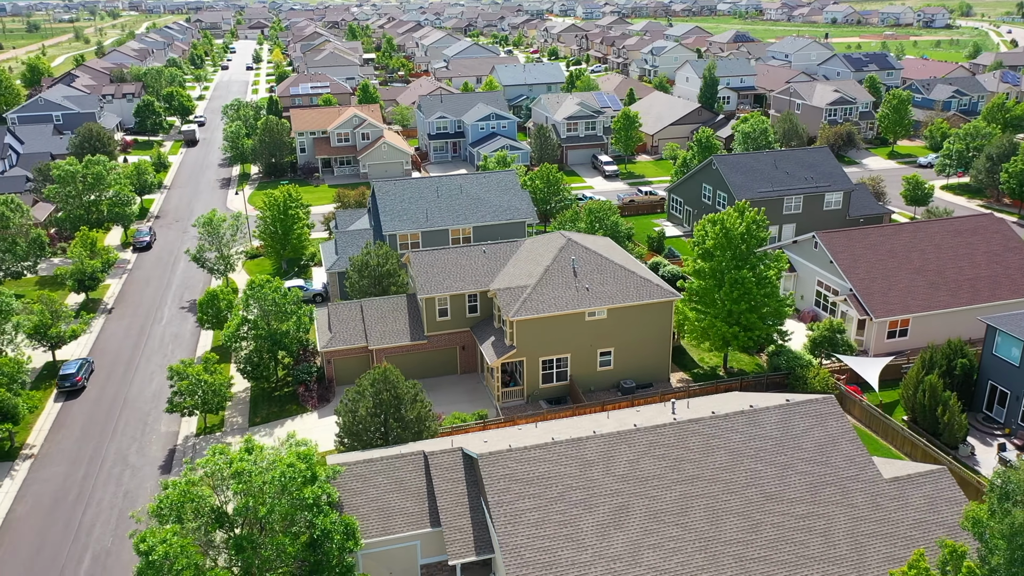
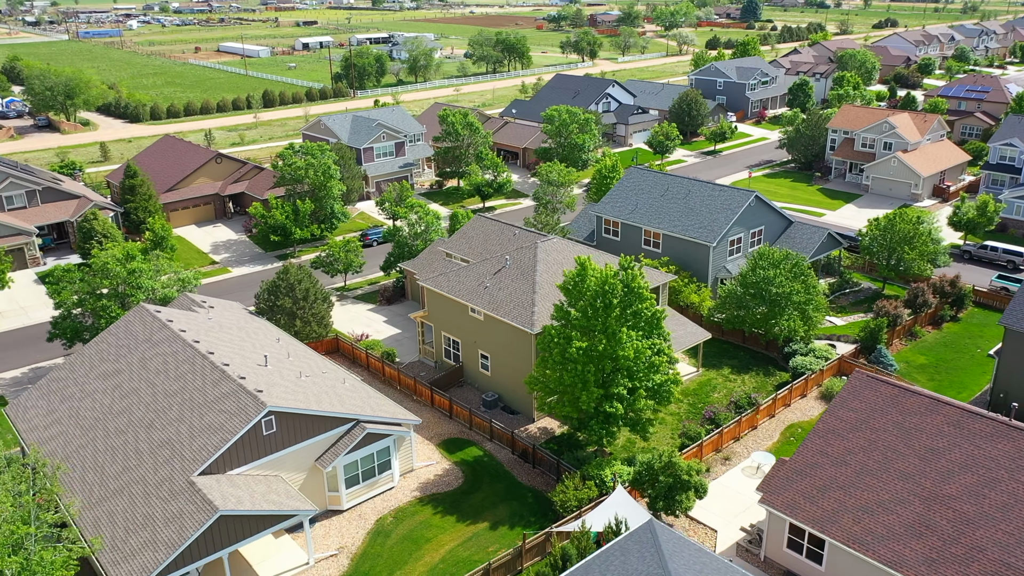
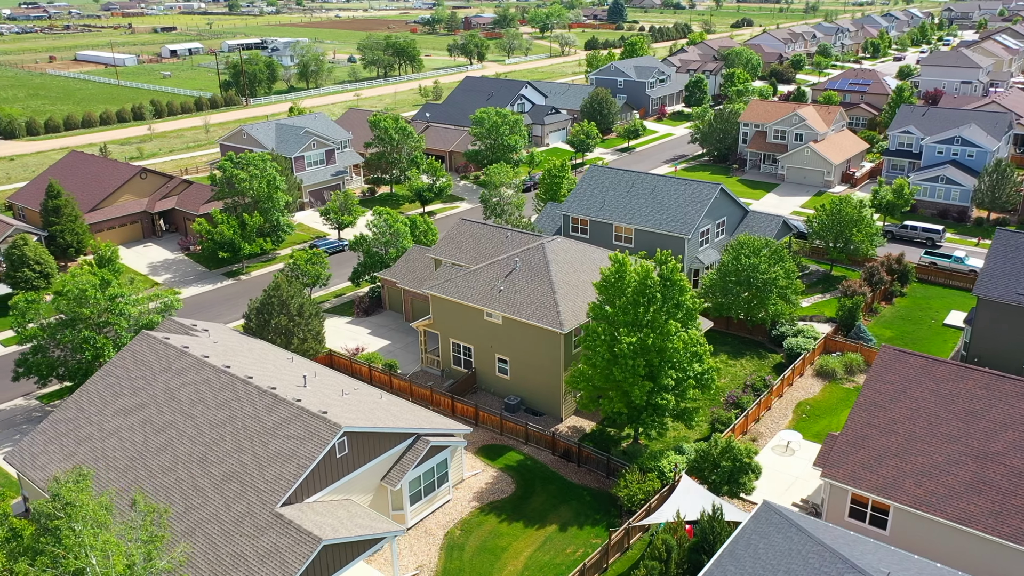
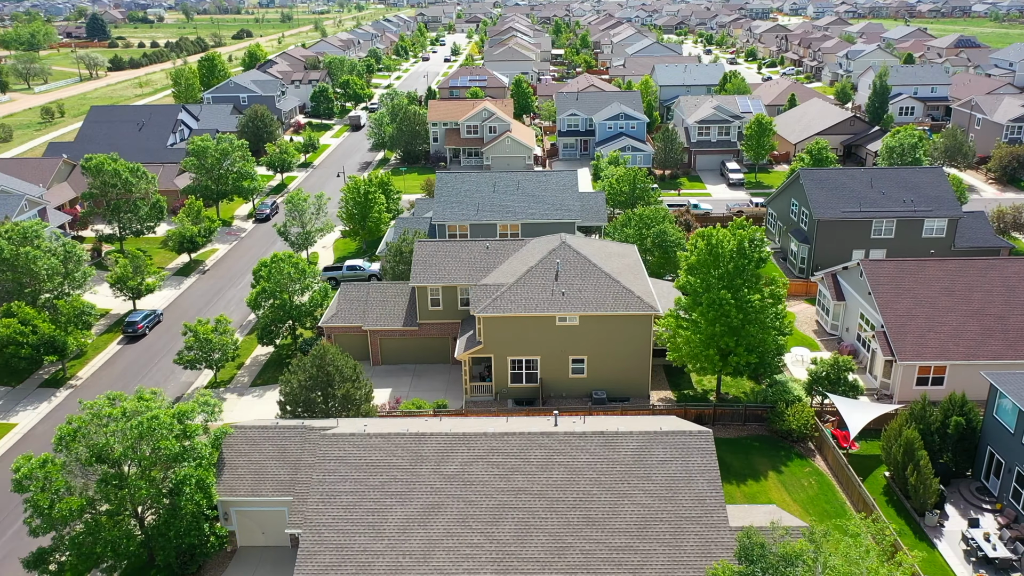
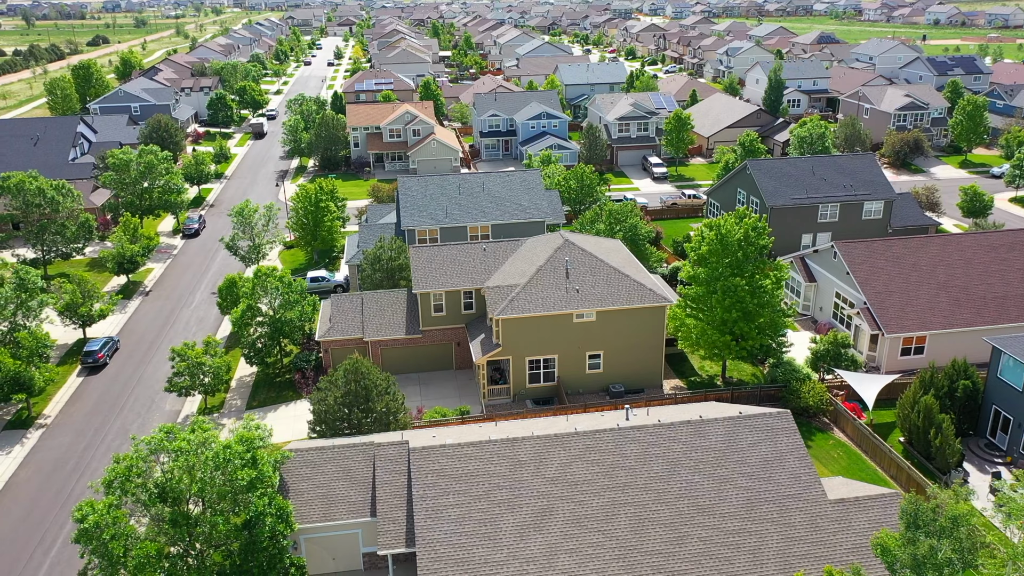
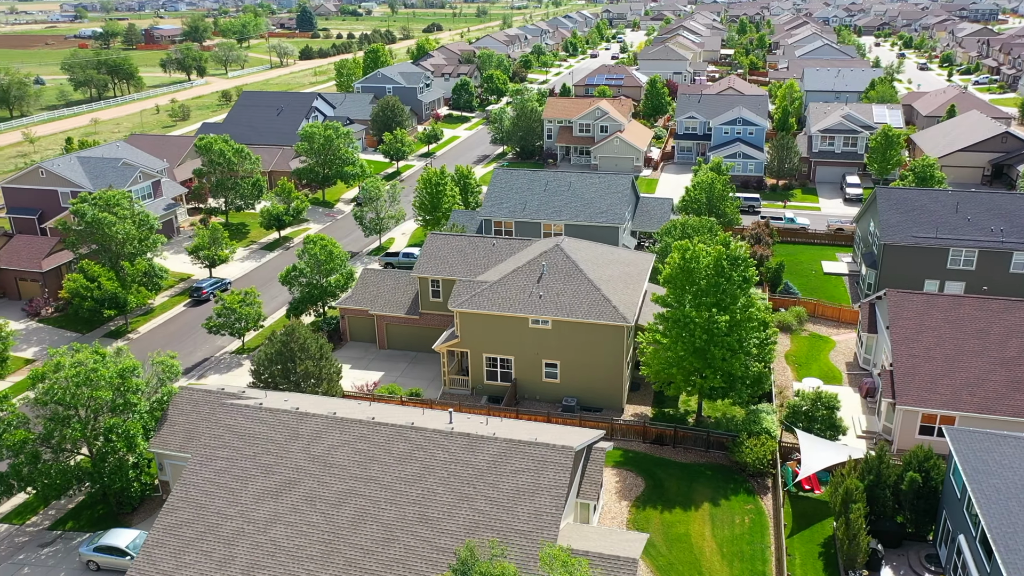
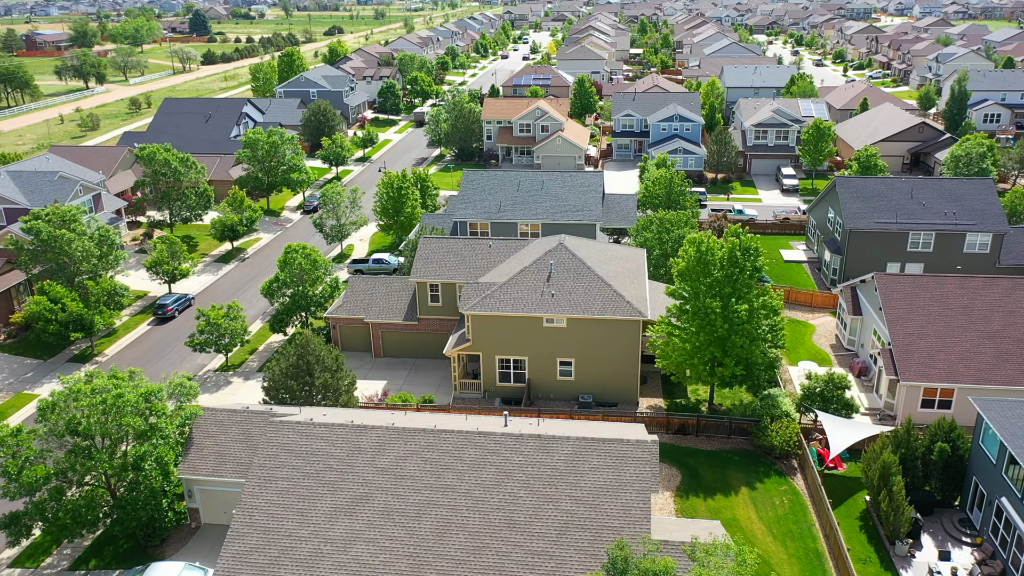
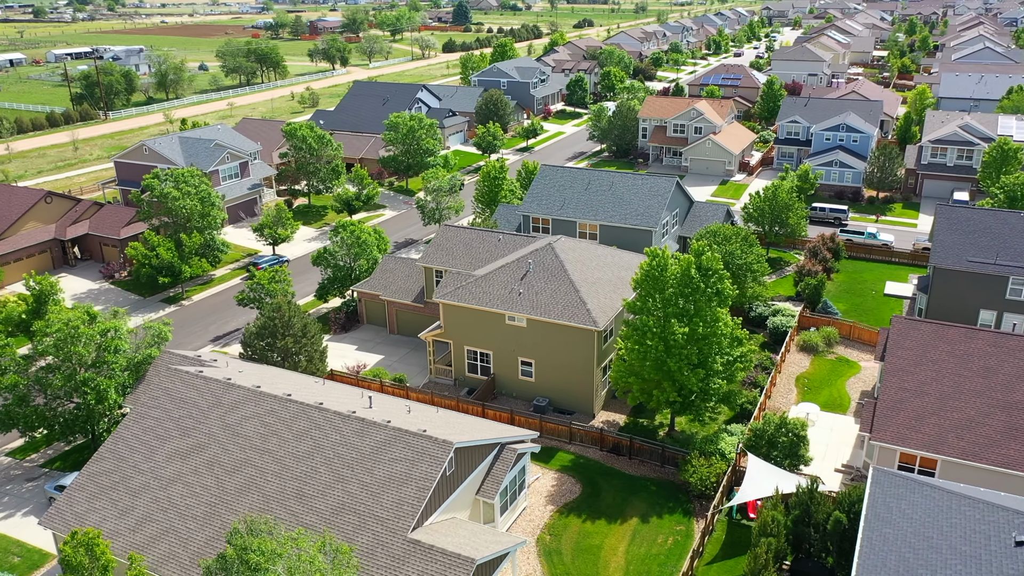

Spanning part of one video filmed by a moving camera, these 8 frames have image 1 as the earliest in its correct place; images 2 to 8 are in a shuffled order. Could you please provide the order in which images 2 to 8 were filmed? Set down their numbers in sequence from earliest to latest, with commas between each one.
5, 4, 7, 6, 8, 3, 2
